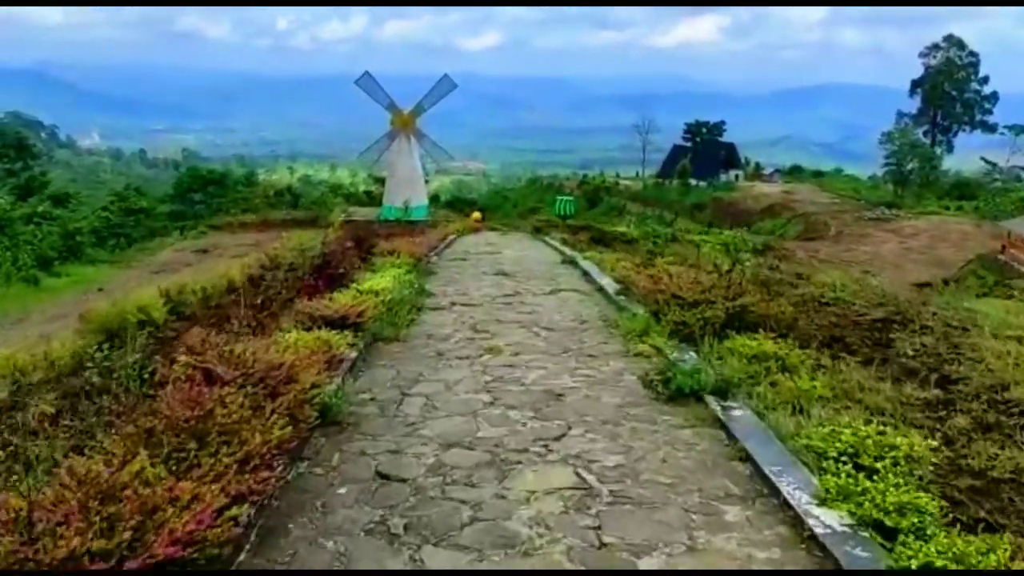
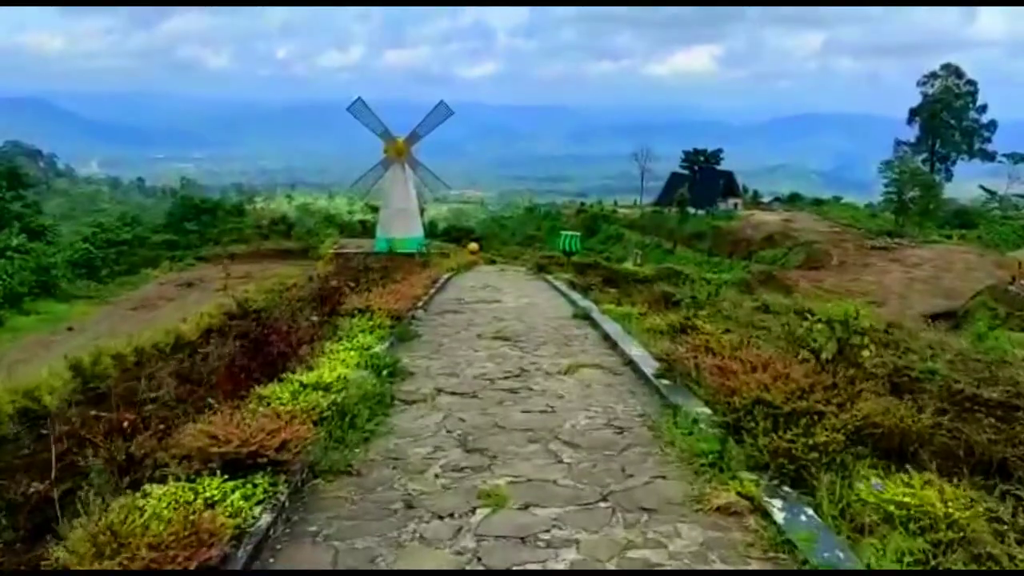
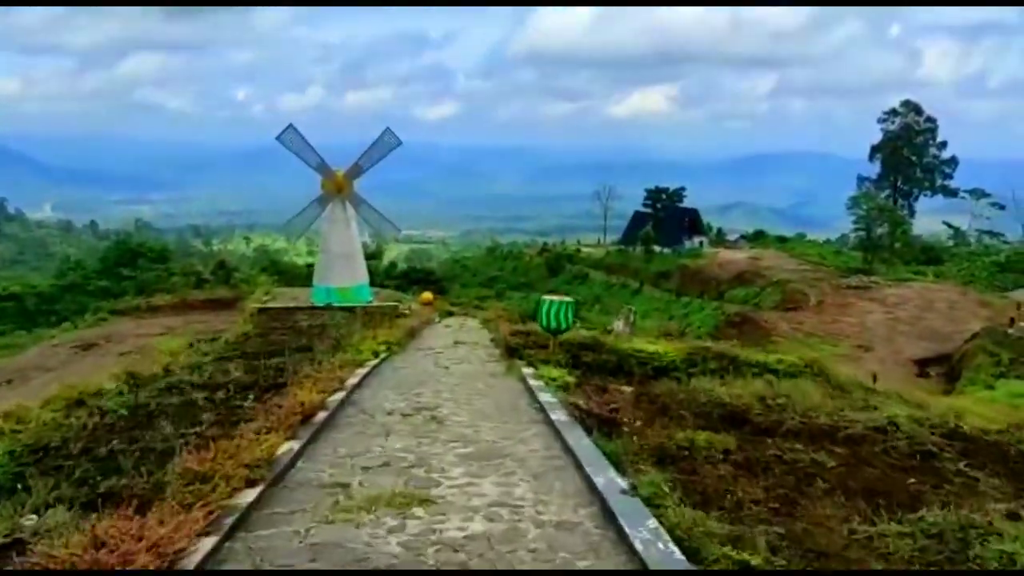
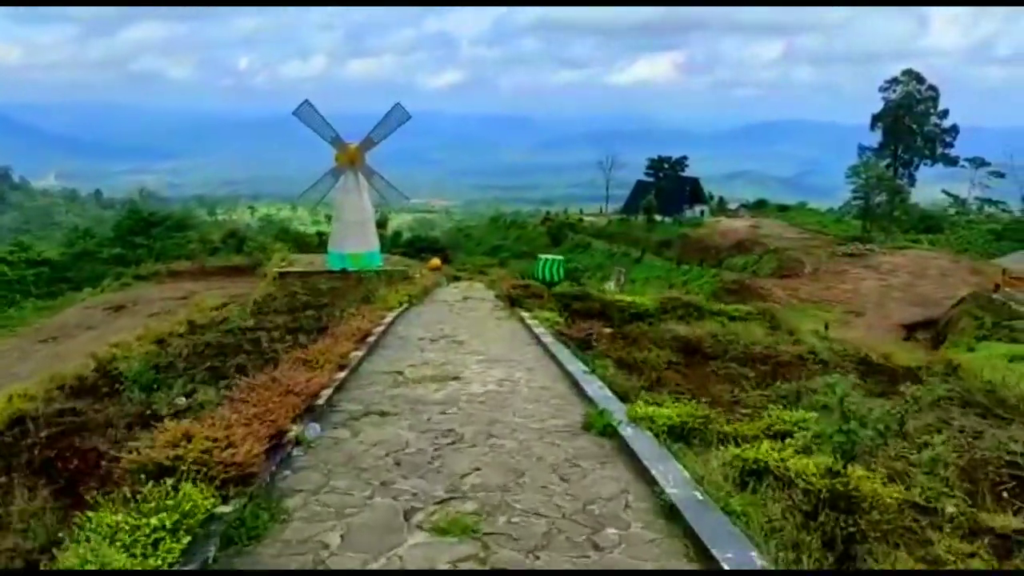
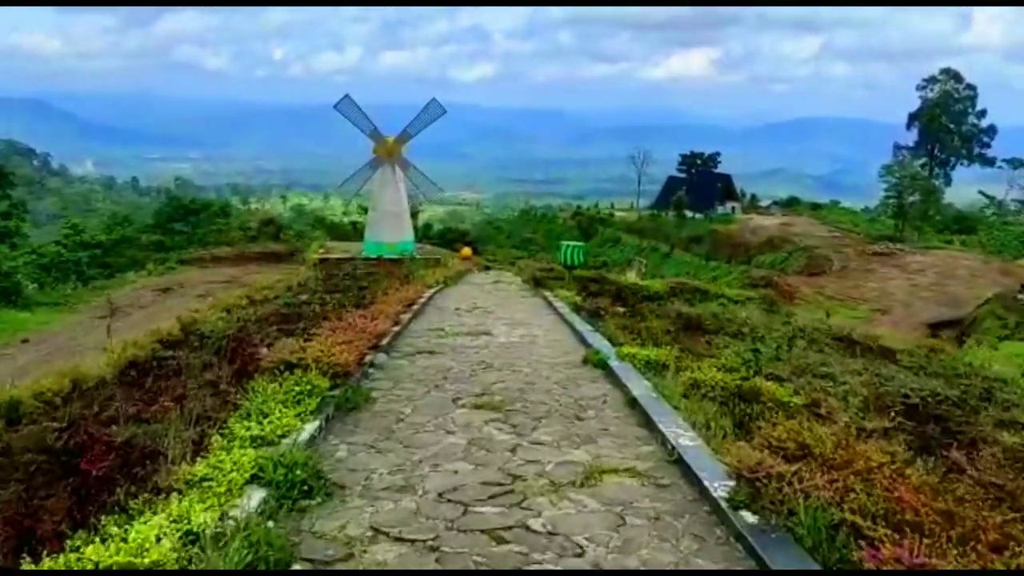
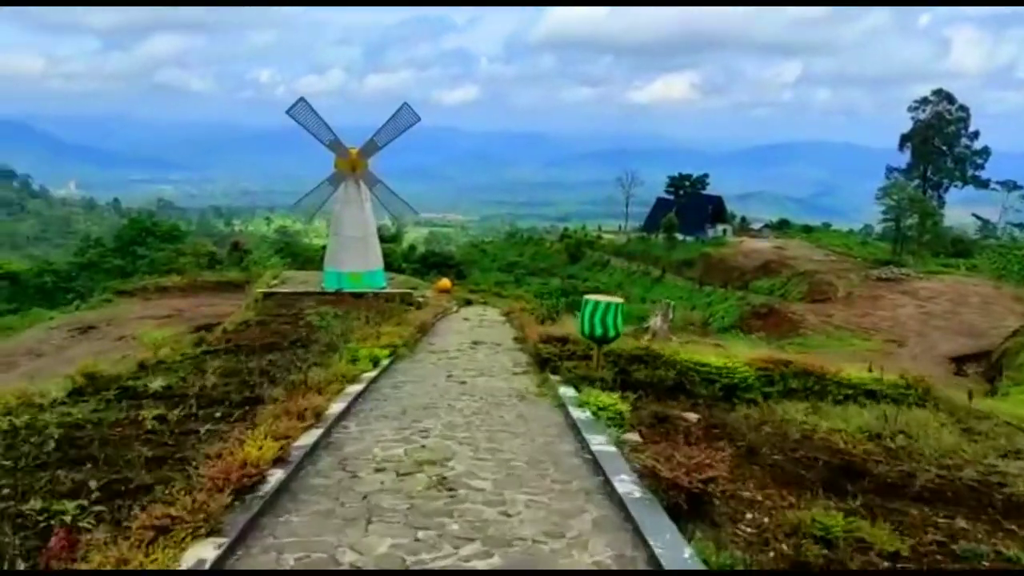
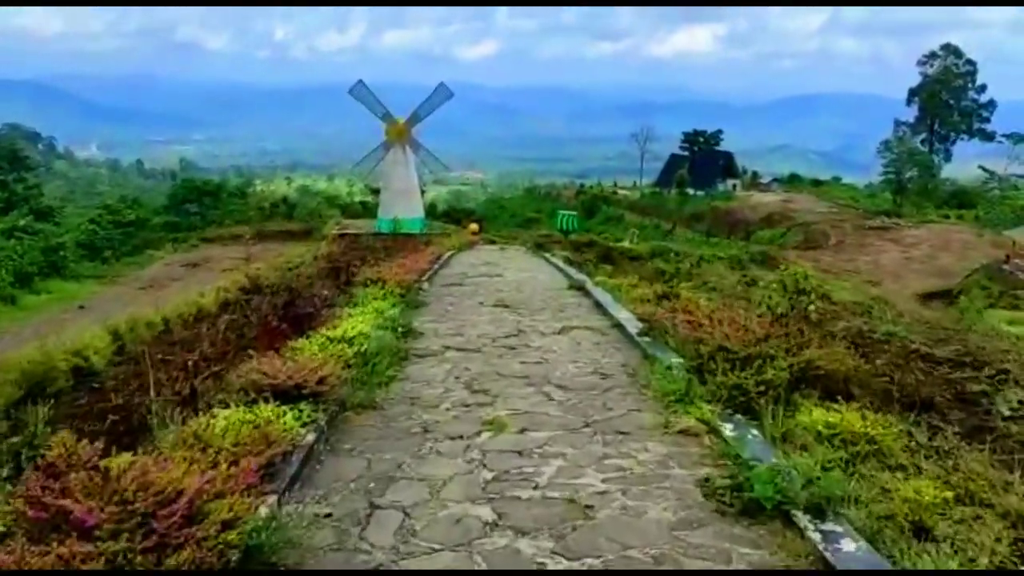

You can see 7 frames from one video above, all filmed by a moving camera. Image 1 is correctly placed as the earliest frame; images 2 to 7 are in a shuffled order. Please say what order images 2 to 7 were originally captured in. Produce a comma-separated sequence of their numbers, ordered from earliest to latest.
7, 2, 5, 4, 3, 6
